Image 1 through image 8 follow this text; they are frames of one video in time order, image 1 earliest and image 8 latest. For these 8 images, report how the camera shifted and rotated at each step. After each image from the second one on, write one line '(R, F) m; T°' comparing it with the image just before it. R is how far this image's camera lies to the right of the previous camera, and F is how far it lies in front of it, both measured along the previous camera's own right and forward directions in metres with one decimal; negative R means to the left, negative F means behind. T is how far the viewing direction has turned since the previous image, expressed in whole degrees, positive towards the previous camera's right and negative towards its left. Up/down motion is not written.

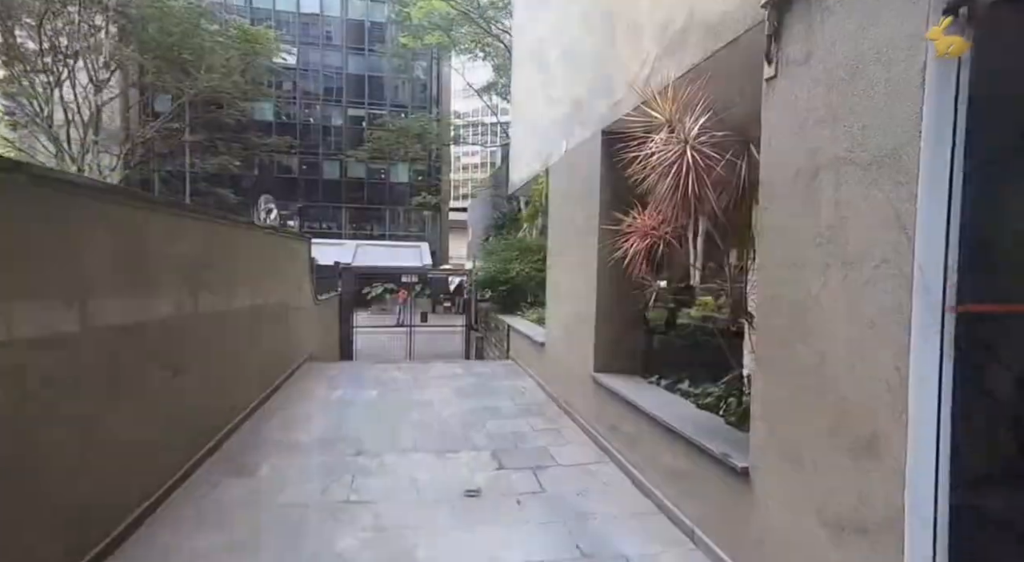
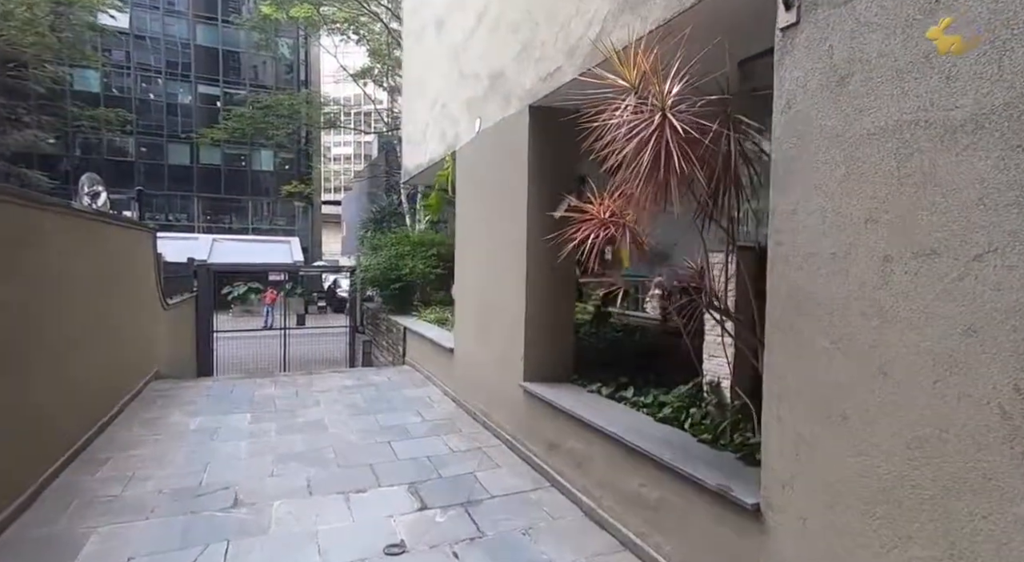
(-0.3, +0.7) m; +13°
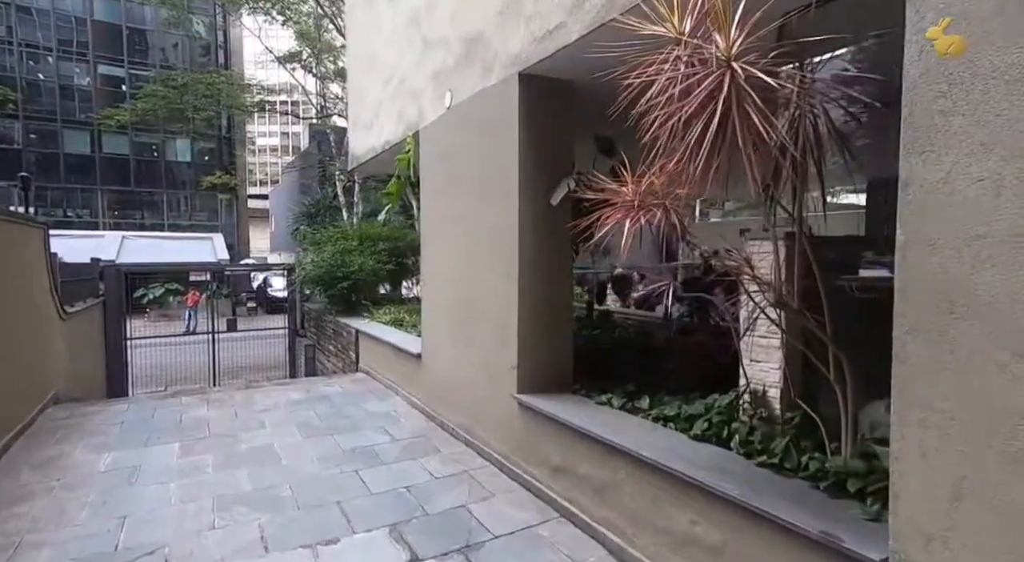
(-0.3, +0.6) m; +7°
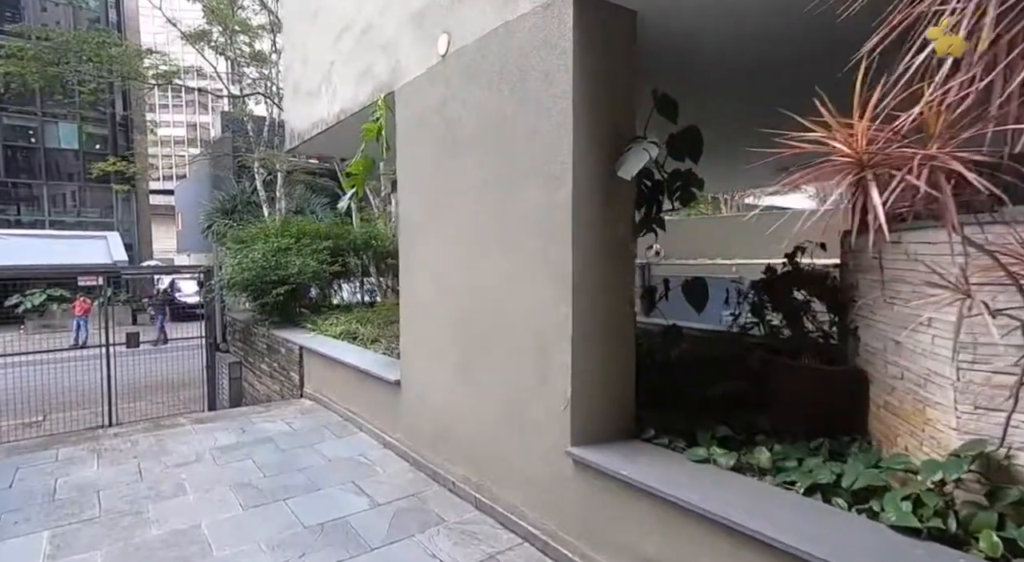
(-0.5, +1.0) m; +8°
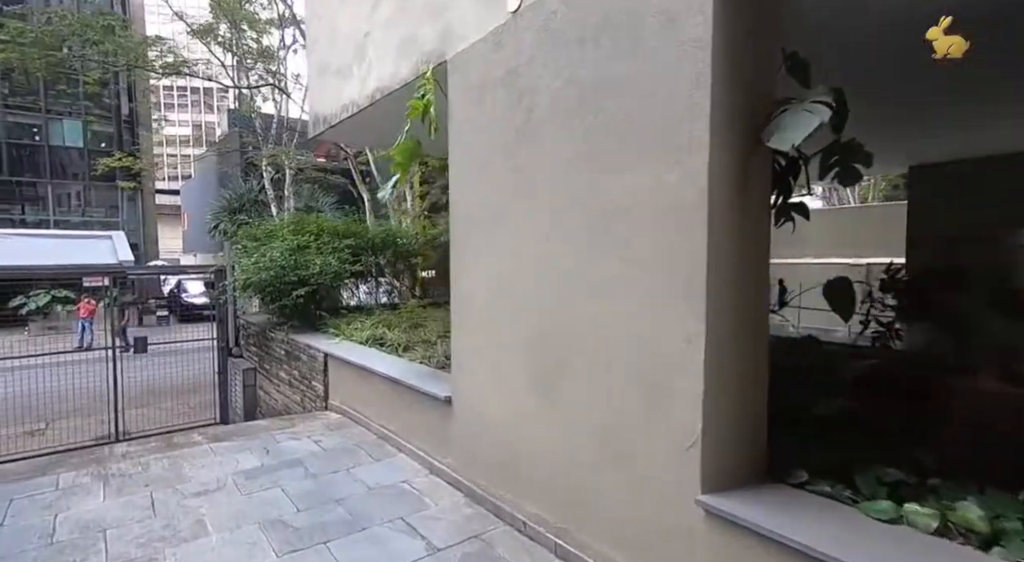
(-0.4, +0.5) m; 0°
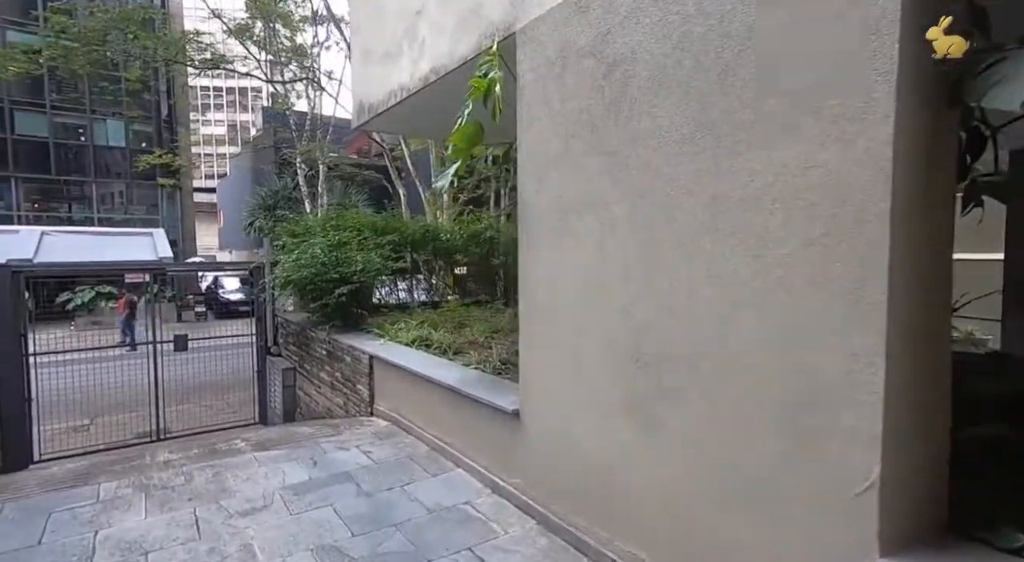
(-0.2, +0.3) m; -3°
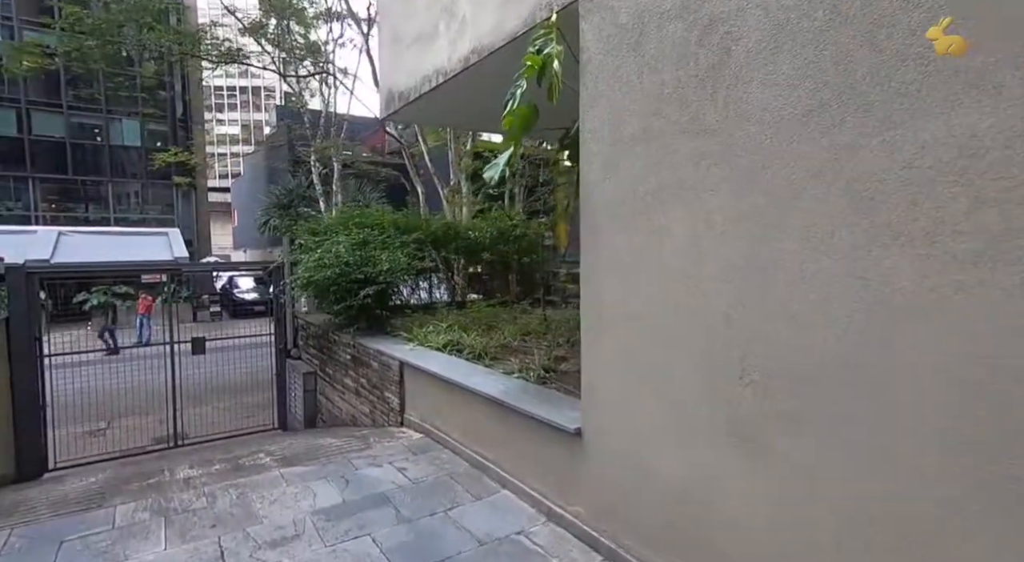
(-0.2, +0.3) m; -1°
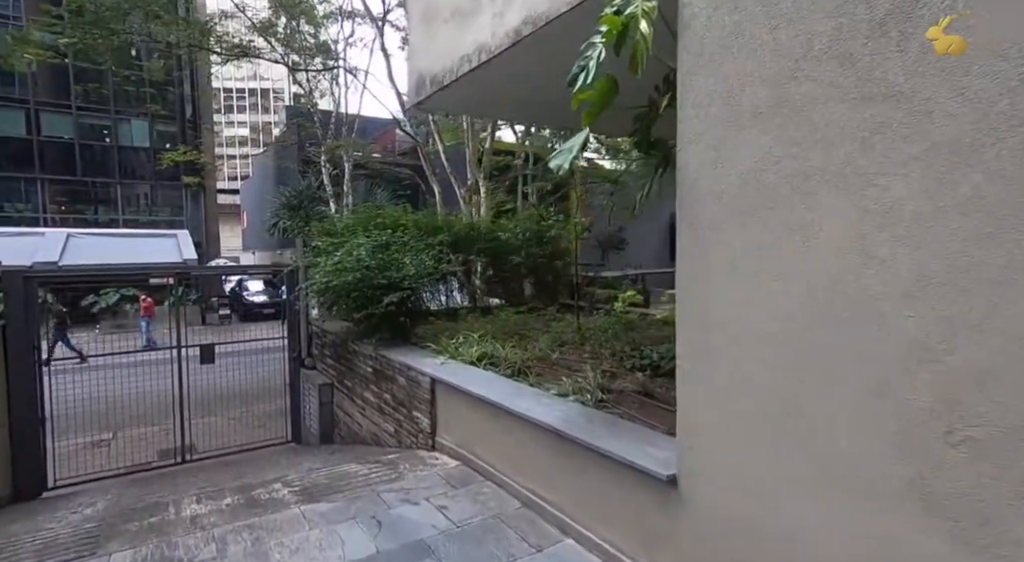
(-0.3, +0.5) m; -1°
